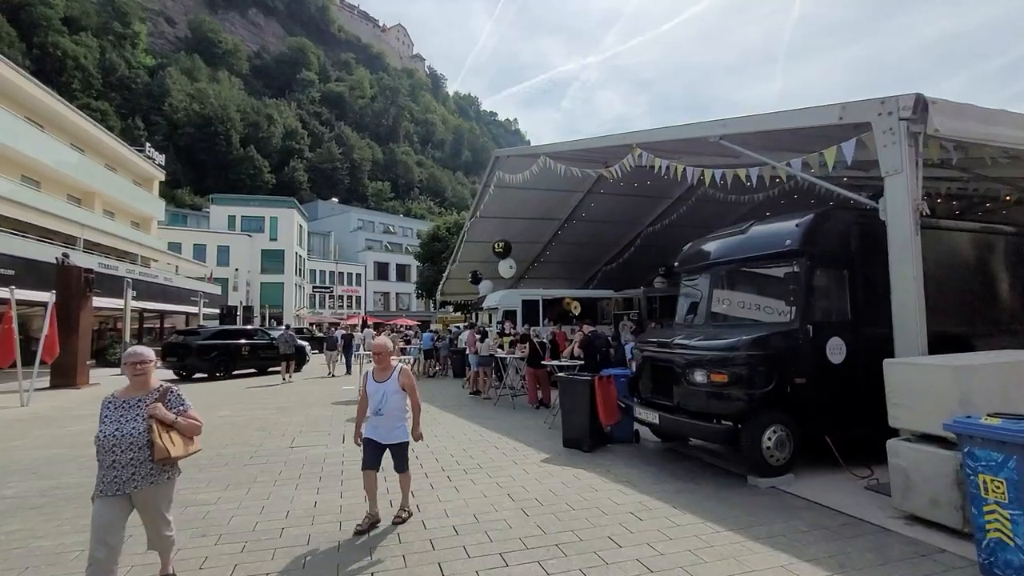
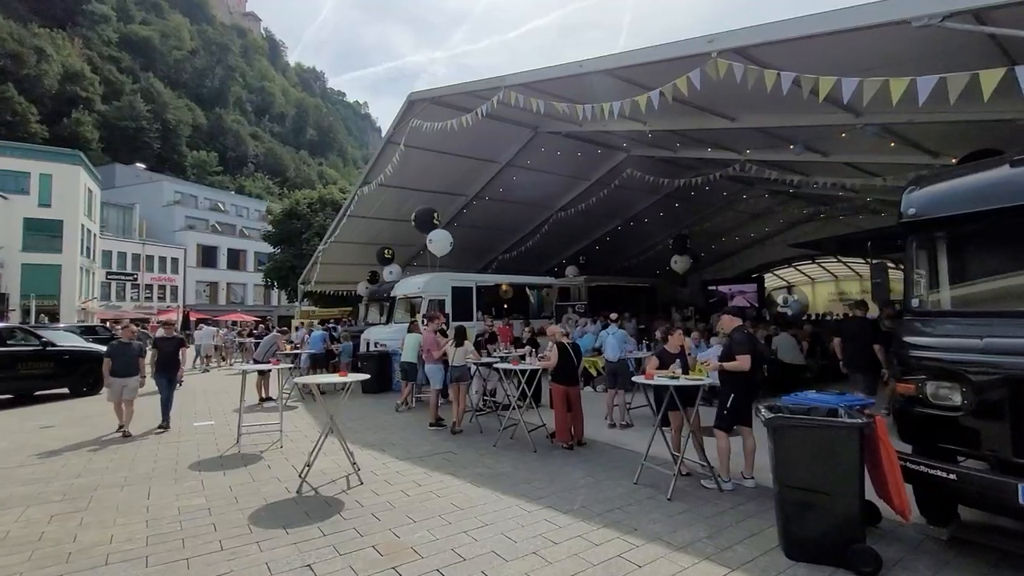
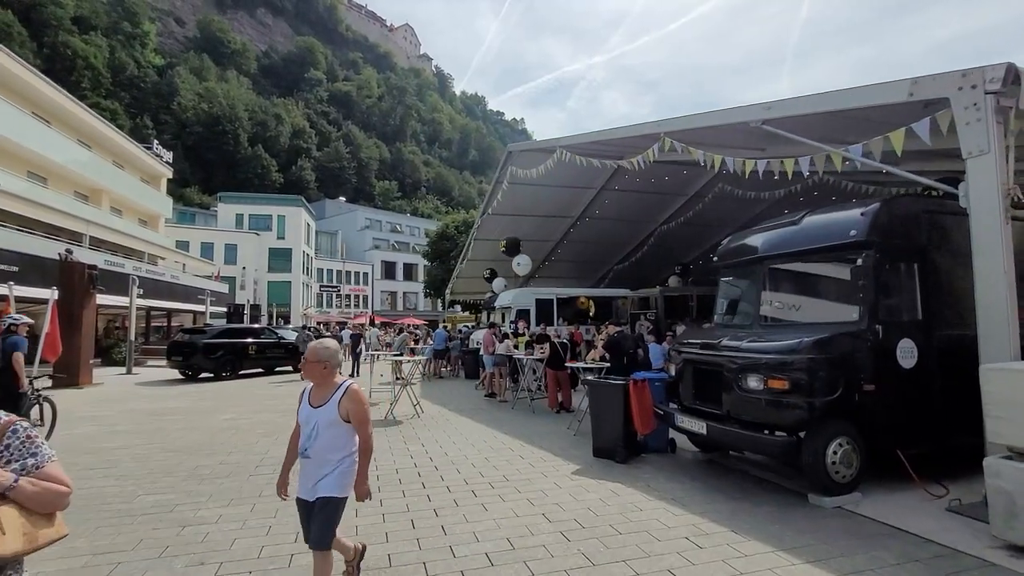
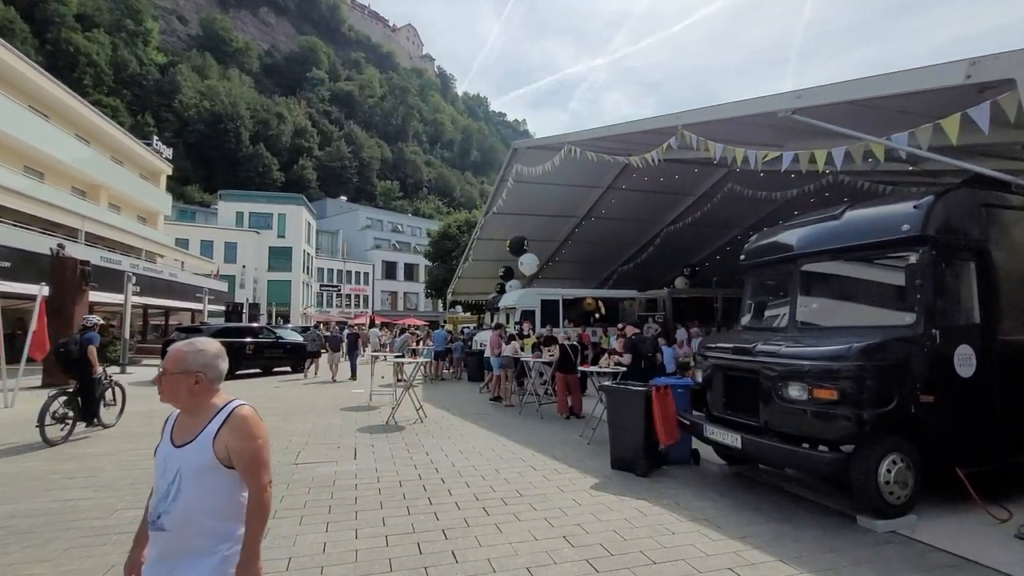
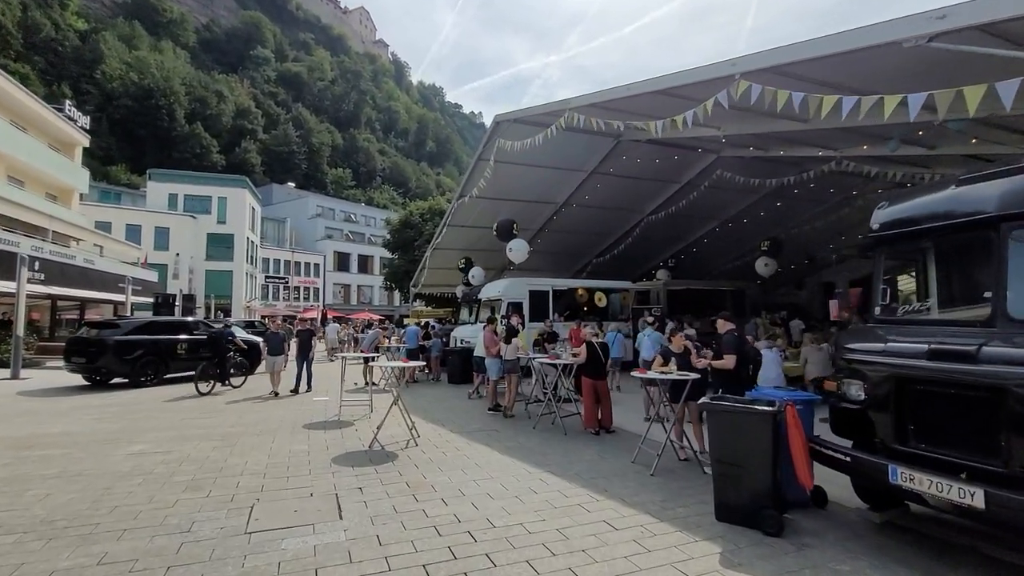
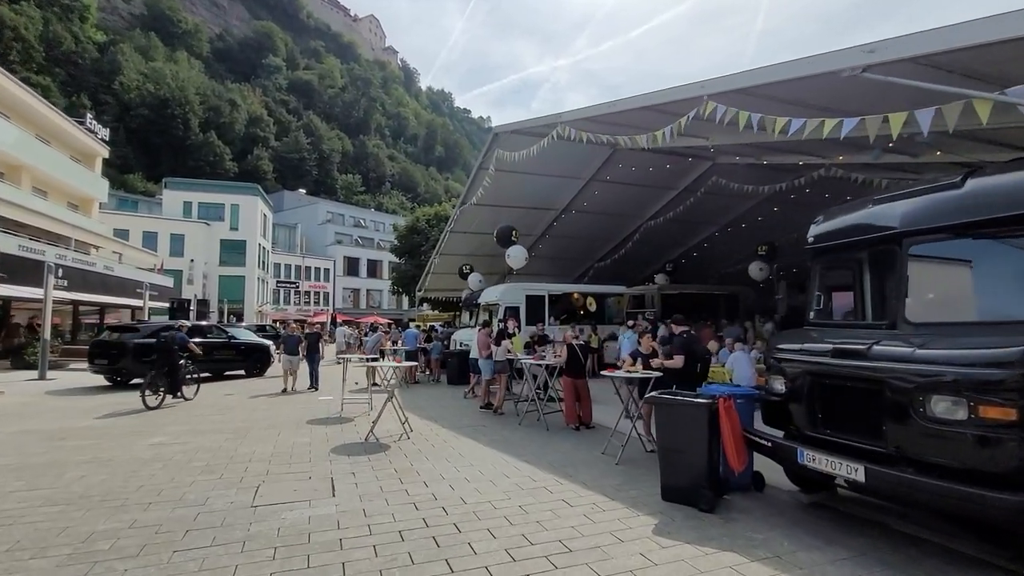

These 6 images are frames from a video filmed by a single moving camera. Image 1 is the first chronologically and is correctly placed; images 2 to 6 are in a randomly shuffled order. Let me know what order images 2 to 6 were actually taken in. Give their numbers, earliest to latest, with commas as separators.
3, 4, 6, 5, 2
